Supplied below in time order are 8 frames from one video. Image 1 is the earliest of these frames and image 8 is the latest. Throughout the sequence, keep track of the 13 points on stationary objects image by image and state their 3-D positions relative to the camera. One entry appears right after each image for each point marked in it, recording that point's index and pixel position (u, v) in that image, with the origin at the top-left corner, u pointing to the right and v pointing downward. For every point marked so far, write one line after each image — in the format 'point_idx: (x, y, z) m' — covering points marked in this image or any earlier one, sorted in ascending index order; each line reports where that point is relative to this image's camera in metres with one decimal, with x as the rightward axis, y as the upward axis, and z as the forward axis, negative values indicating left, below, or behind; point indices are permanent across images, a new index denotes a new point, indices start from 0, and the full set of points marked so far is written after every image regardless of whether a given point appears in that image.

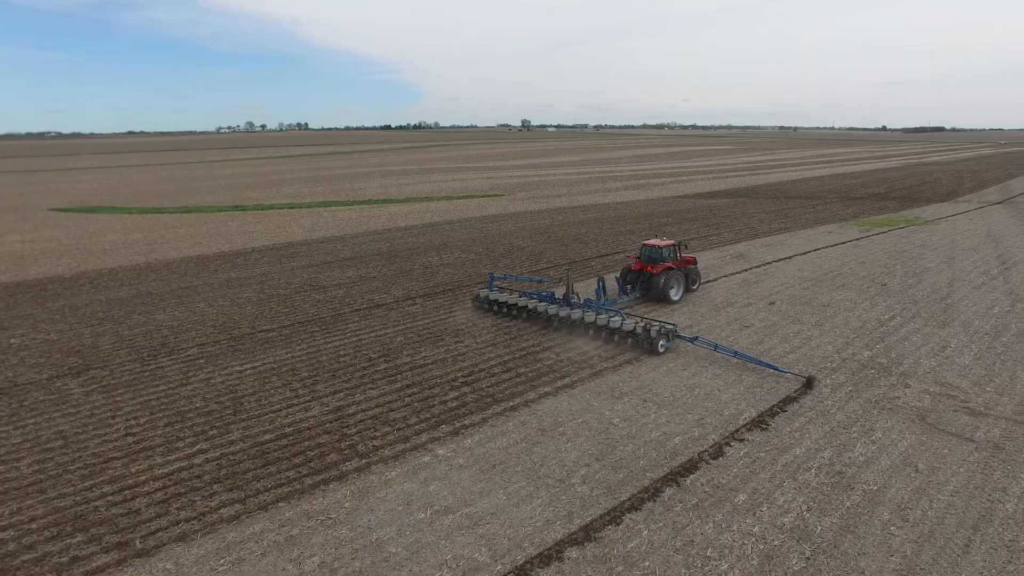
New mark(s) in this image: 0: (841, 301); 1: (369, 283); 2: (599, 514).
0: (+7.9, -0.3, +14.8) m
1: (-4.1, +0.2, +17.8) m
2: (+1.0, -2.6, +7.1) m
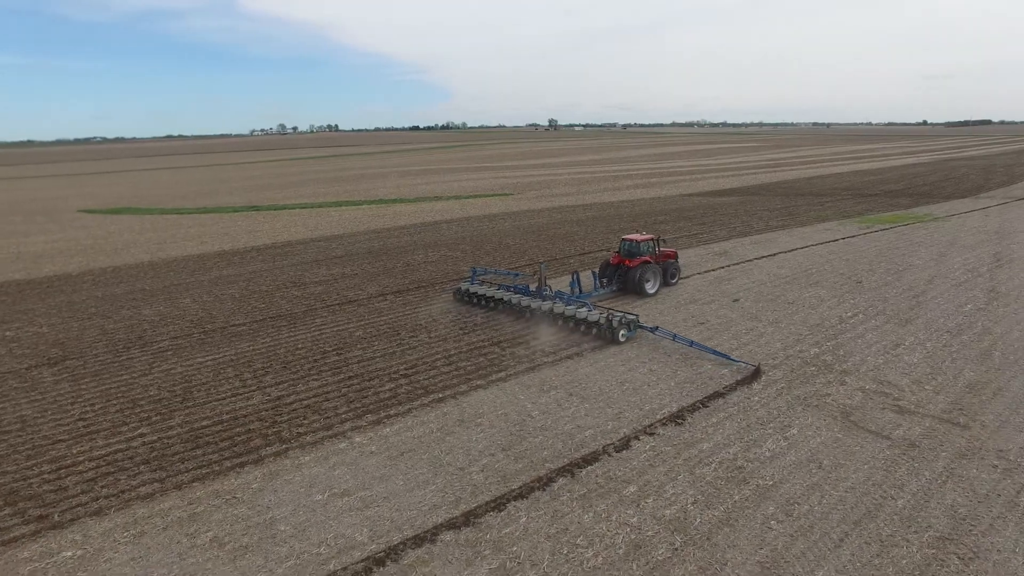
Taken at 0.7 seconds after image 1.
0: (+7.0, -0.2, +14.6) m
1: (-4.8, +0.3, +18.2) m
2: (-0.3, -2.5, +7.3) m
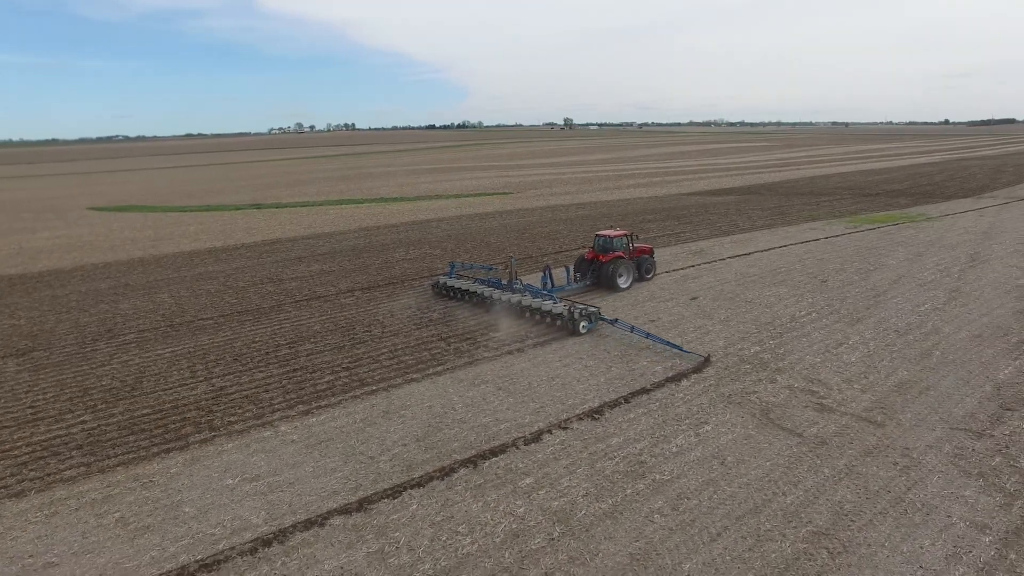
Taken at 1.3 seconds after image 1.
0: (+6.0, -0.2, +14.6) m
1: (-5.6, +0.4, +18.6) m
2: (-1.6, -2.4, +7.5) m
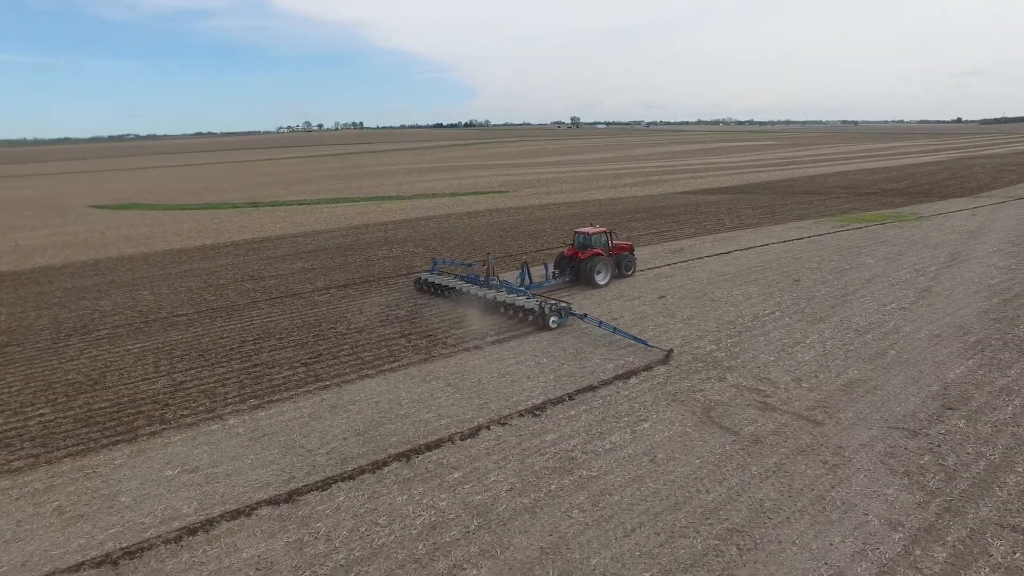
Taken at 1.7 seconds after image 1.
0: (+5.3, -0.2, +14.6) m
1: (-6.3, +0.4, +18.8) m
2: (-2.5, -2.4, +7.7) m
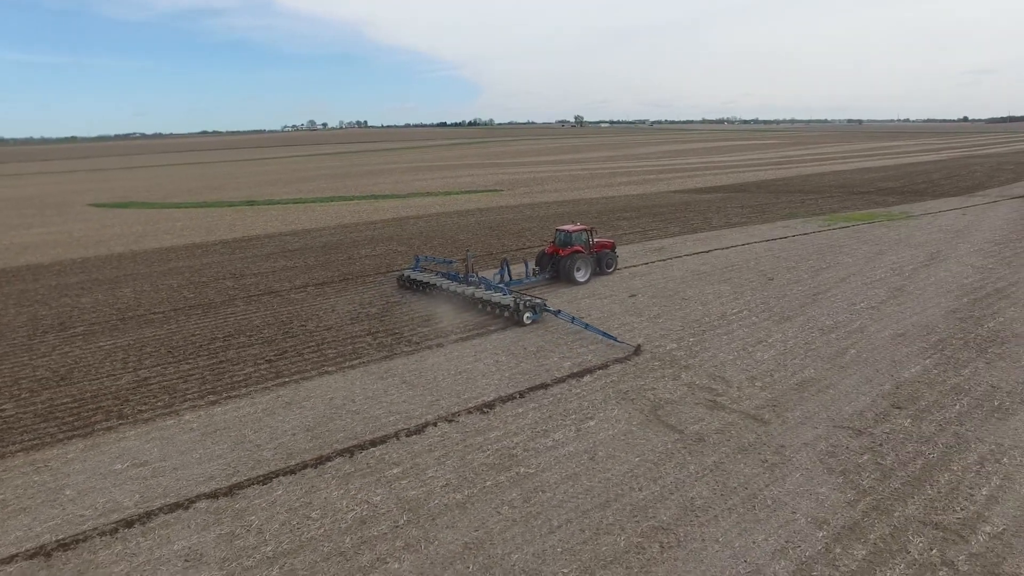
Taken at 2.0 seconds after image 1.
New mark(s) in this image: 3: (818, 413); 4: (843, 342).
0: (+4.6, -0.1, +14.6) m
1: (-6.9, +0.5, +19.0) m
2: (-3.2, -2.4, +7.8) m
3: (+4.5, -1.8, +9.0) m
4: (+6.2, -1.0, +11.6) m
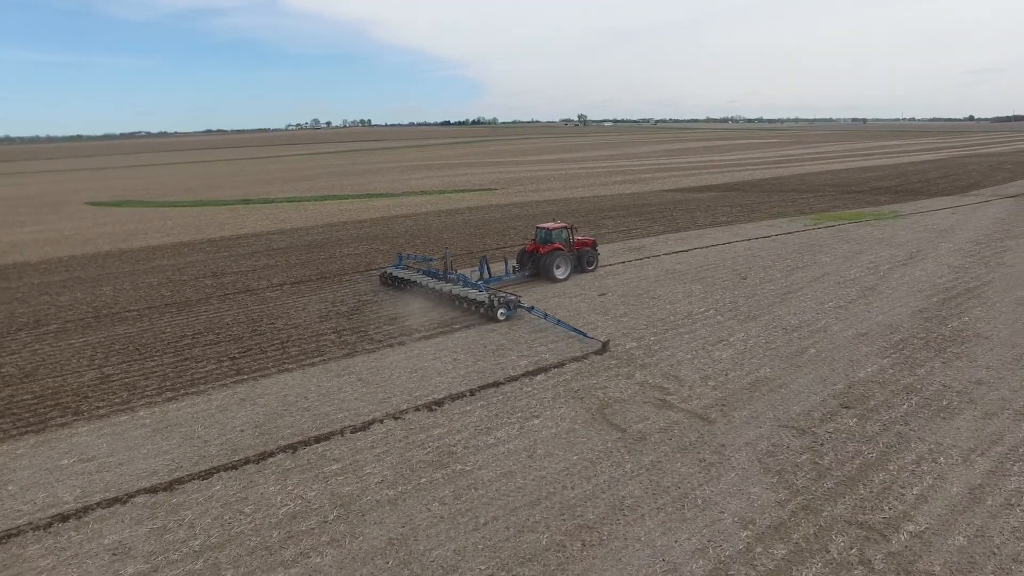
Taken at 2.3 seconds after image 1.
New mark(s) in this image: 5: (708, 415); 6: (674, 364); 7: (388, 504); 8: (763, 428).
0: (+3.9, -0.1, +14.6) m
1: (-7.6, +0.6, +19.1) m
2: (-4.0, -2.4, +7.9) m
3: (+3.7, -1.8, +9.0) m
4: (+5.5, -1.0, +11.6) m
5: (+2.8, -1.8, +8.9) m
6: (+2.8, -1.3, +10.6) m
7: (-1.4, -2.5, +7.1) m
8: (+3.5, -1.9, +8.5) m
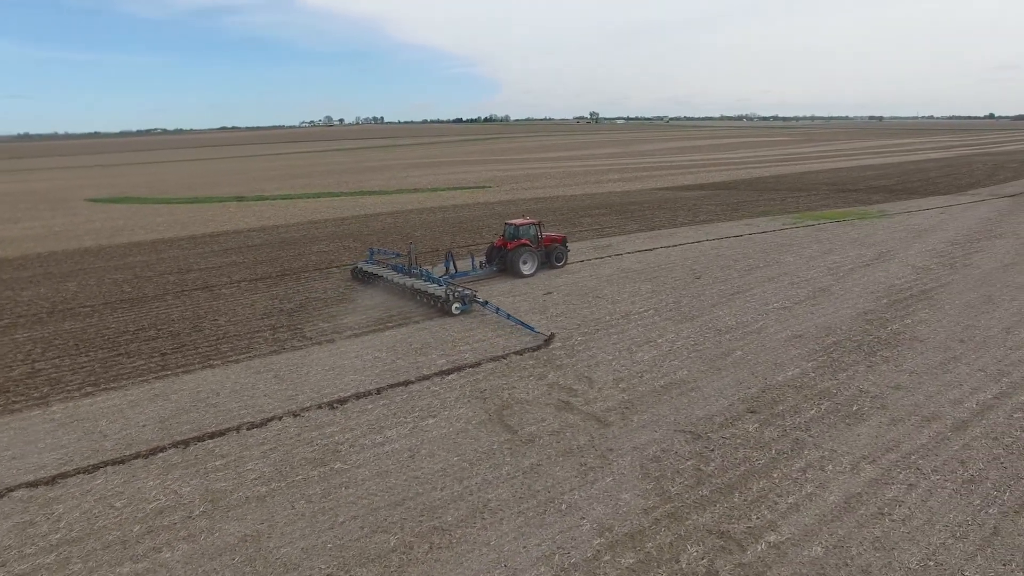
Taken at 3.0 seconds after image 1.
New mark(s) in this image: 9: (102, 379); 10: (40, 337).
0: (+2.6, -0.1, +14.5) m
1: (-8.7, +0.7, +19.3) m
2: (-5.5, -2.3, +8.0) m
3: (+2.2, -1.8, +8.8) m
4: (+4.1, -1.0, +11.4) m
5: (+1.4, -1.8, +8.8) m
6: (+1.4, -1.3, +10.5) m
7: (-2.9, -2.5, +7.1) m
8: (+2.0, -1.9, +8.3) m
9: (-7.1, -1.6, +10.7) m
10: (-10.1, -1.1, +13.2) m
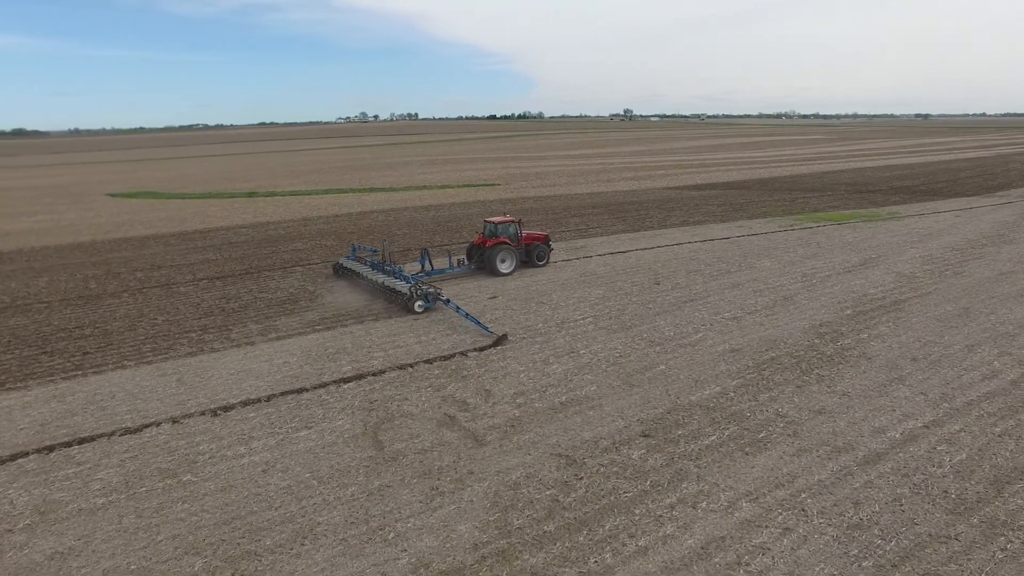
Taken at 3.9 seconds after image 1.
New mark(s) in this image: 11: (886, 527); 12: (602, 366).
0: (+1.4, -0.2, +13.8) m
1: (-9.7, +0.8, +19.3) m
2: (-7.2, -2.3, +7.8) m
3: (+0.6, -1.9, +8.2) m
4: (+2.6, -1.2, +10.6) m
5: (-0.3, -2.0, +8.2) m
6: (-0.2, -1.4, +9.9) m
7: (-4.7, -2.5, +6.8) m
8: (+0.3, -2.1, +7.7) m
9: (-8.6, -1.6, +10.6) m
10: (-11.4, -1.0, +13.4) m
11: (+3.8, -2.4, +6.3) m
12: (+1.5, -1.3, +10.2) m
